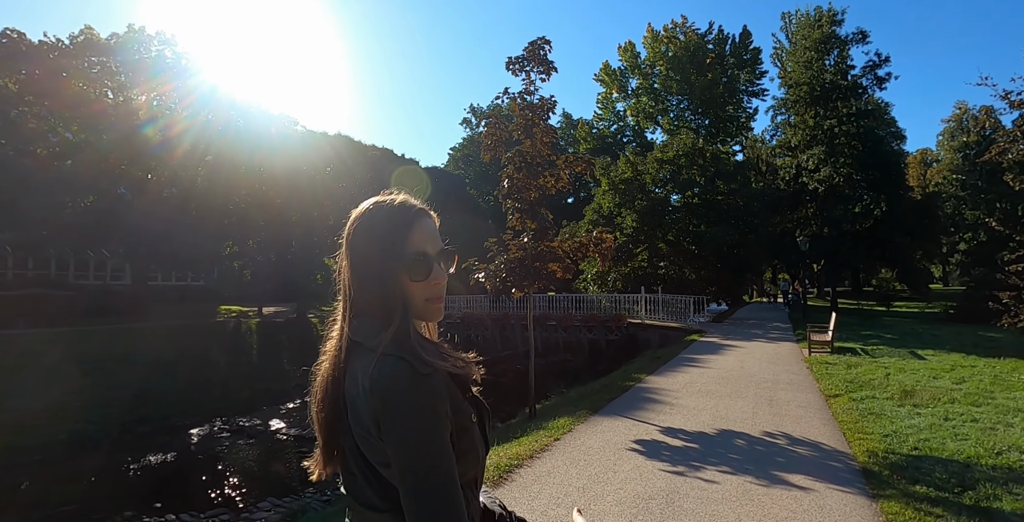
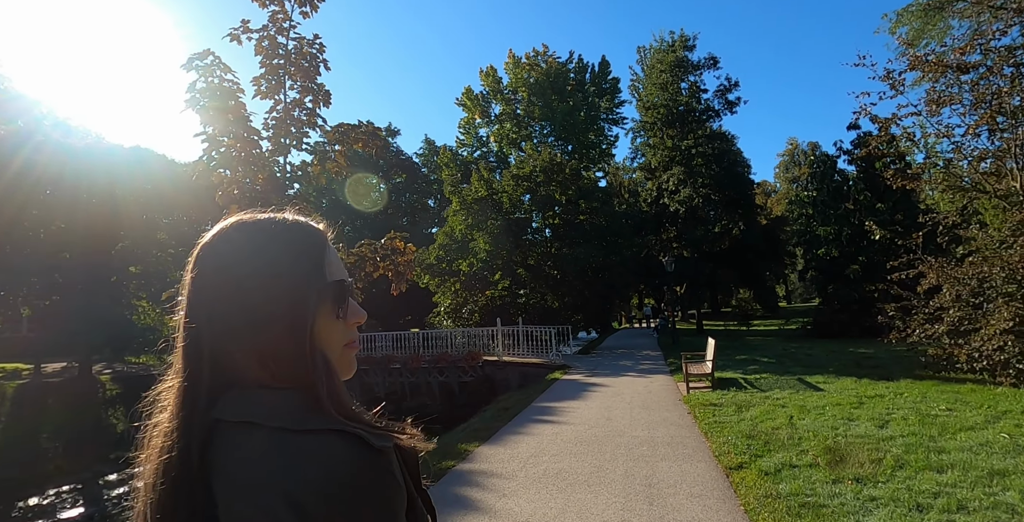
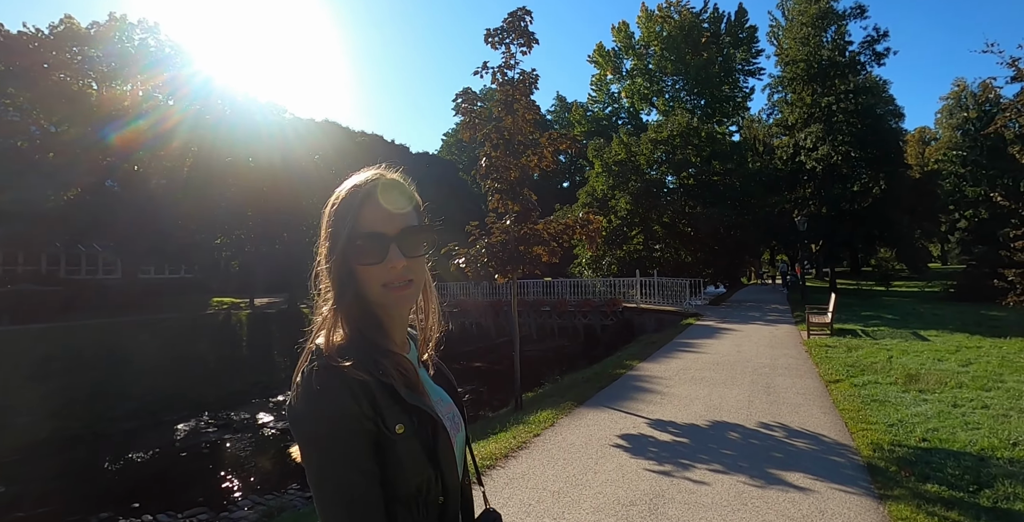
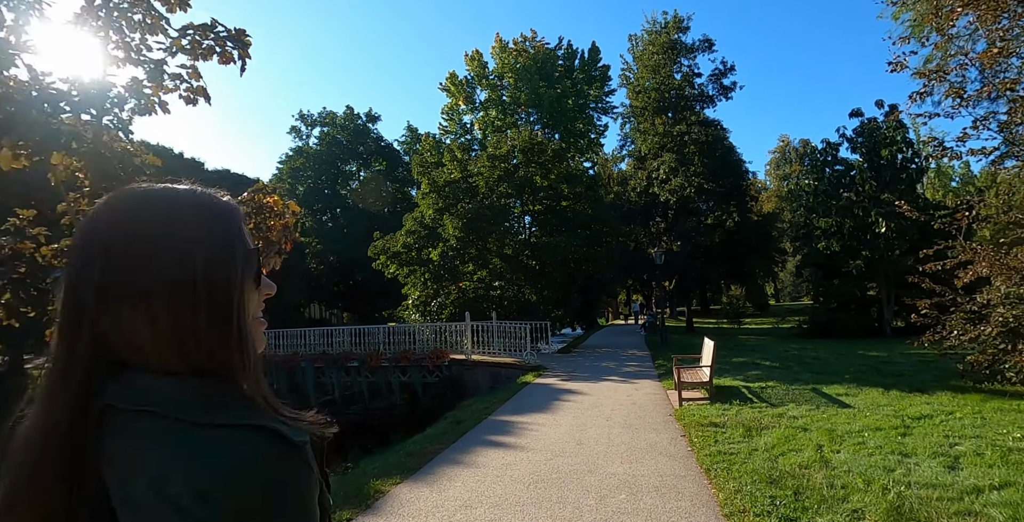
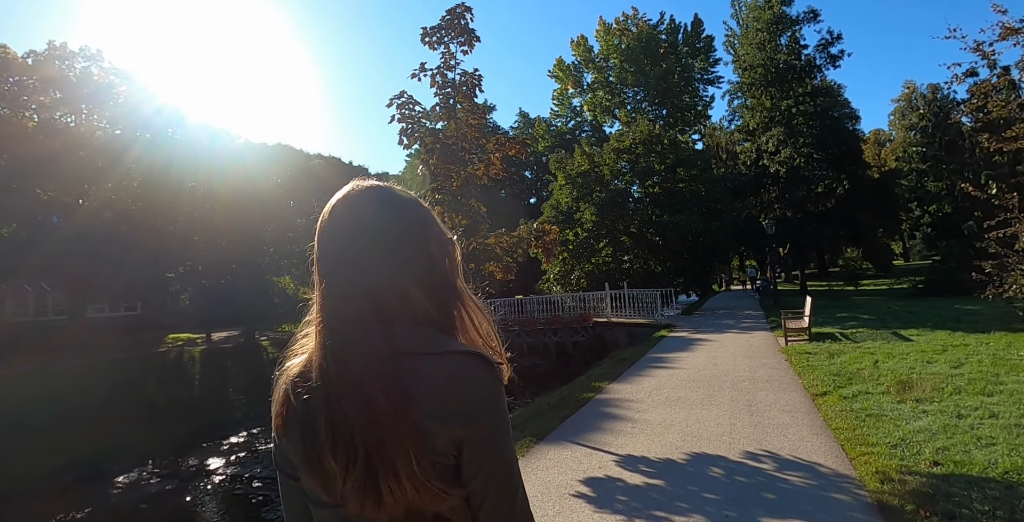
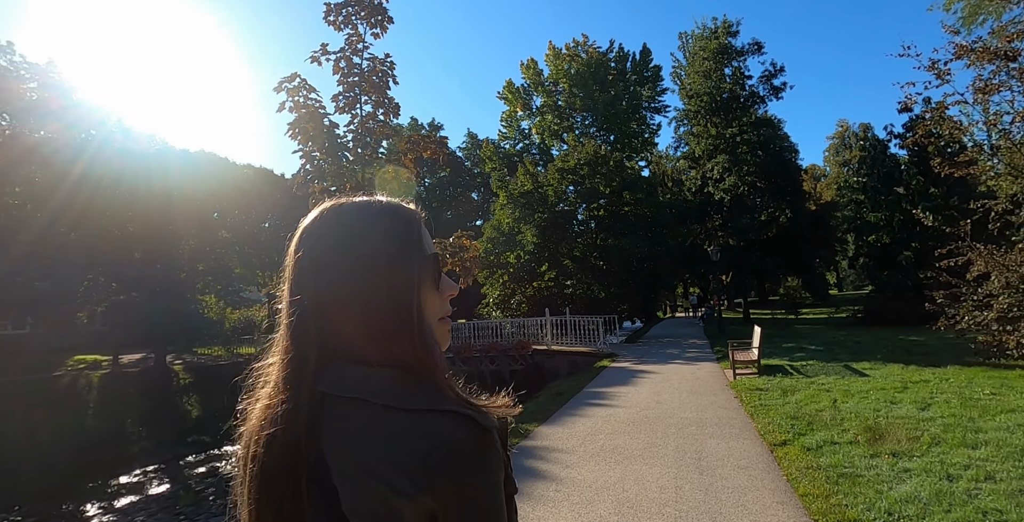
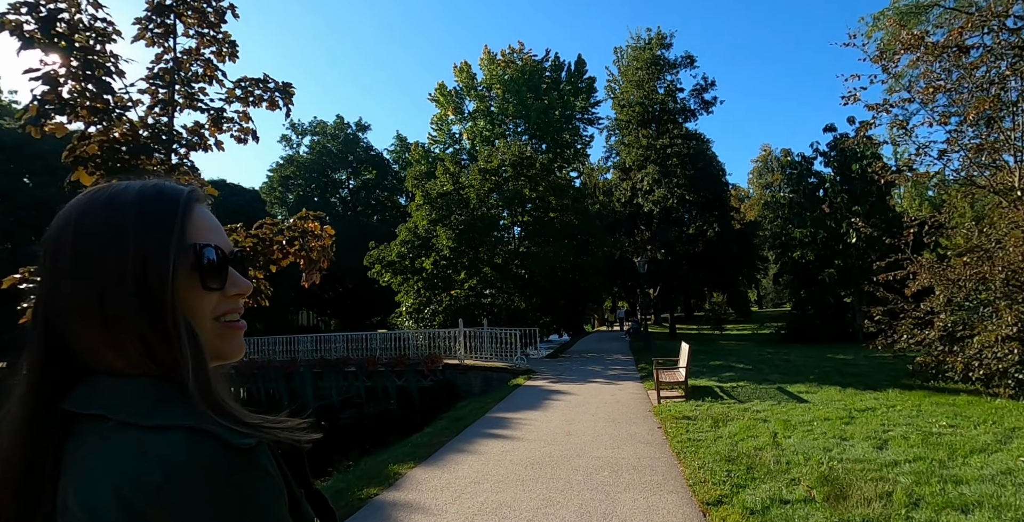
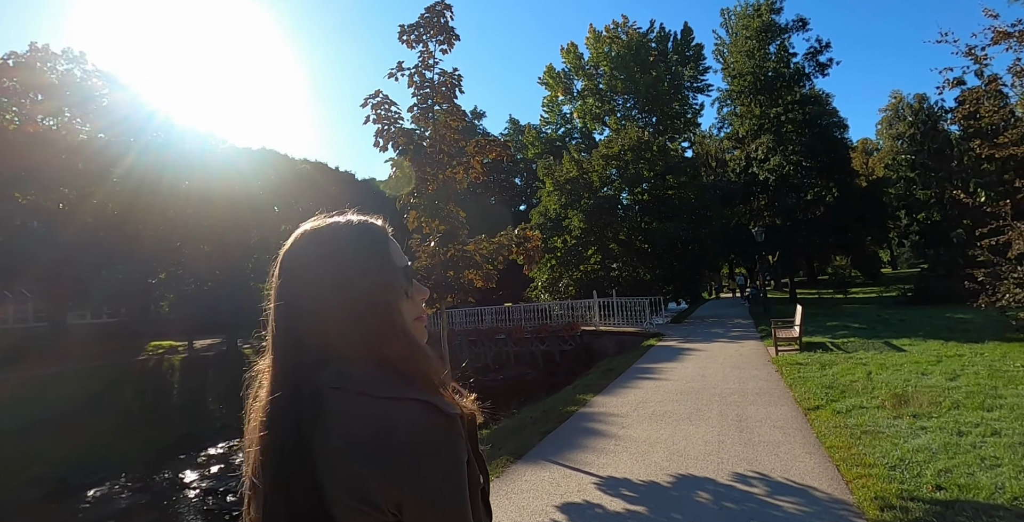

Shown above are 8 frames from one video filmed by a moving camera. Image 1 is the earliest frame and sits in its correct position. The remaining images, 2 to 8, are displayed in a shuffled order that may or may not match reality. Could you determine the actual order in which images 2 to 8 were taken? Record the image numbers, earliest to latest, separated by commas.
3, 5, 8, 6, 2, 7, 4
